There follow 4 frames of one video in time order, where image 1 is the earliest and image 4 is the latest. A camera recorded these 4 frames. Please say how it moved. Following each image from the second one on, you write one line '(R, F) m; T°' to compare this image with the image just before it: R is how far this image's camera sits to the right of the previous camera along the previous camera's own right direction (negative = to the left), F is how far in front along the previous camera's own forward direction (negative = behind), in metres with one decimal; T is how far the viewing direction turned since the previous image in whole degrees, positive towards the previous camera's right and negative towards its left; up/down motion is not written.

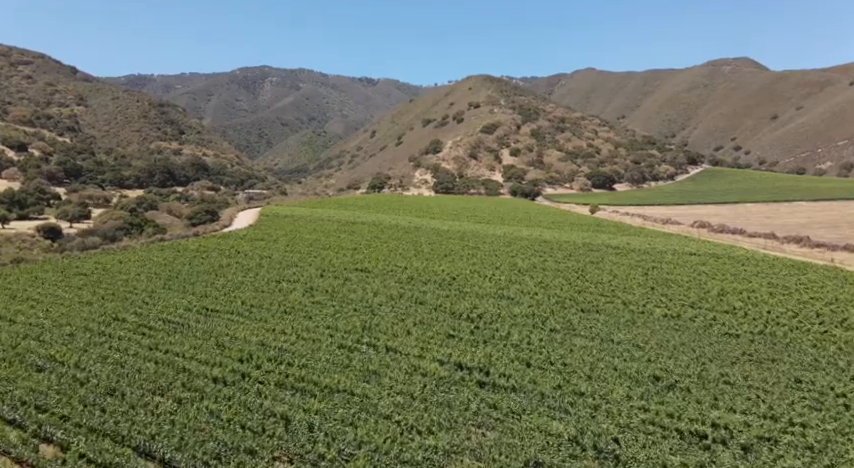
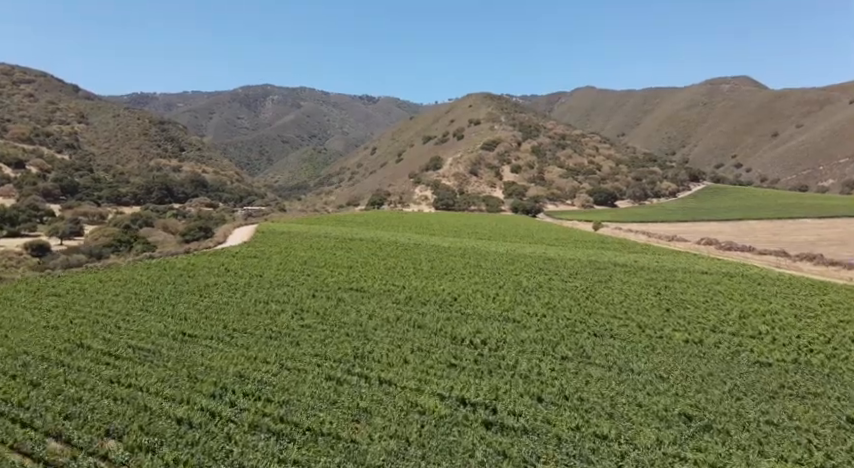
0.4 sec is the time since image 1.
(0.0, +1.3) m; 0°
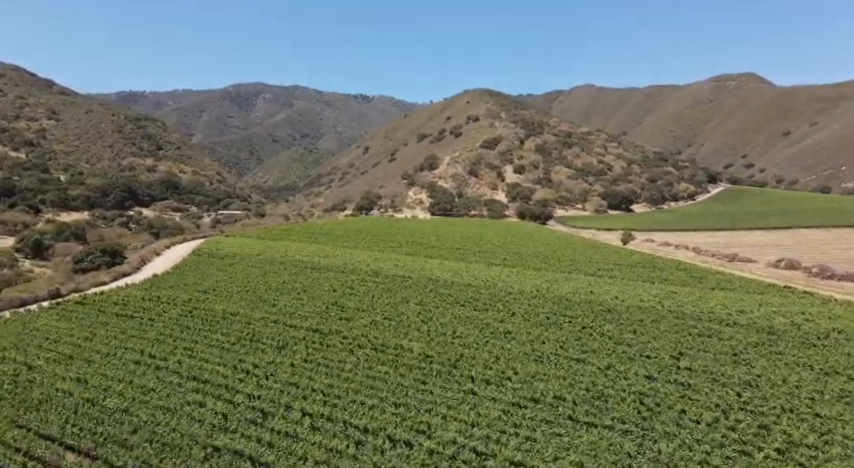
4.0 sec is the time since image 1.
(+0.1, +13.0) m; +1°
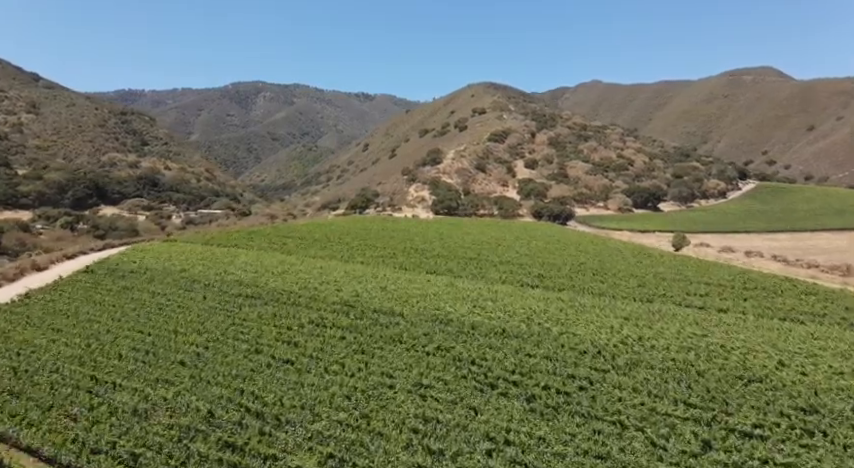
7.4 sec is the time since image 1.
(0.0, +12.4) m; 0°
